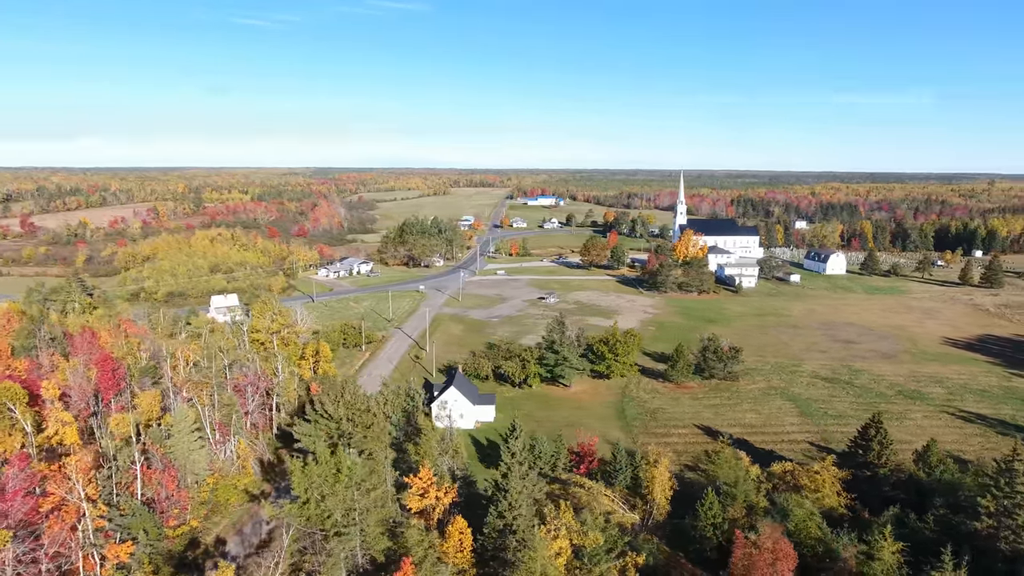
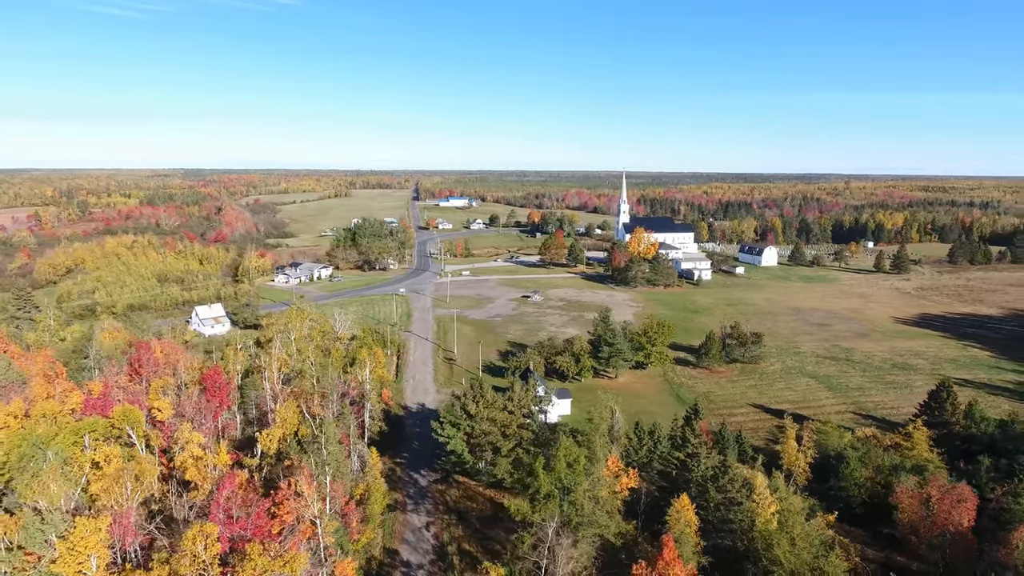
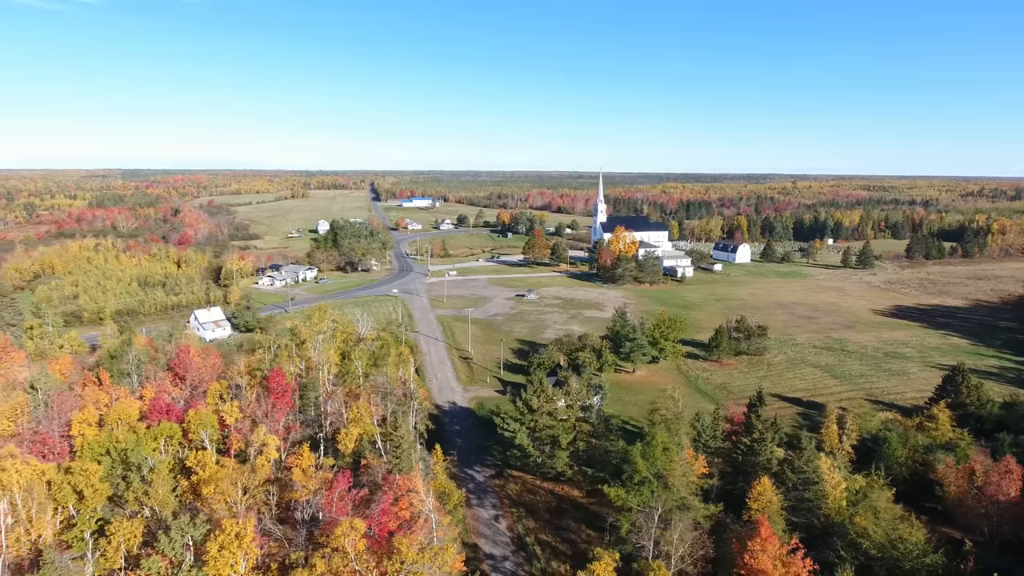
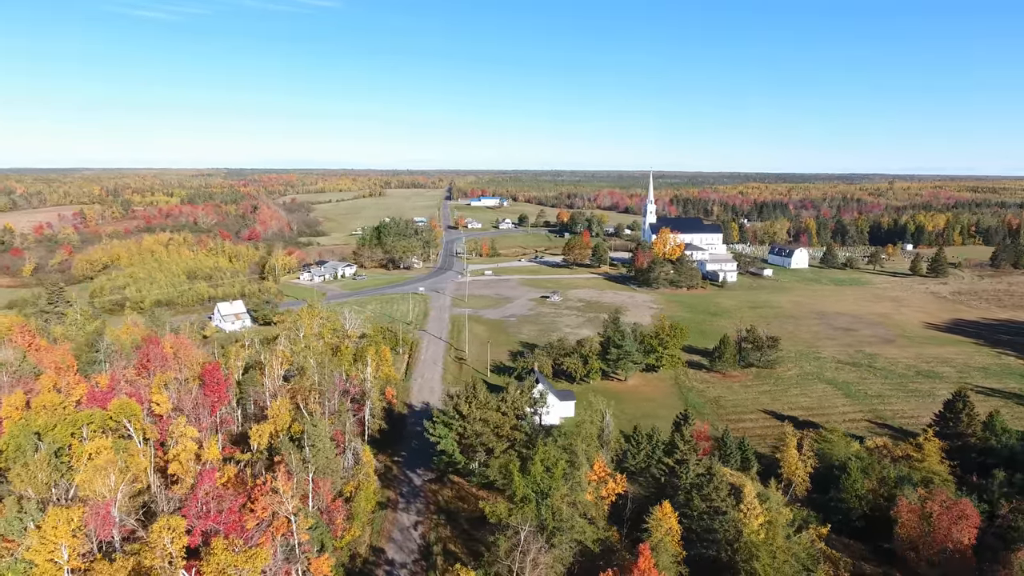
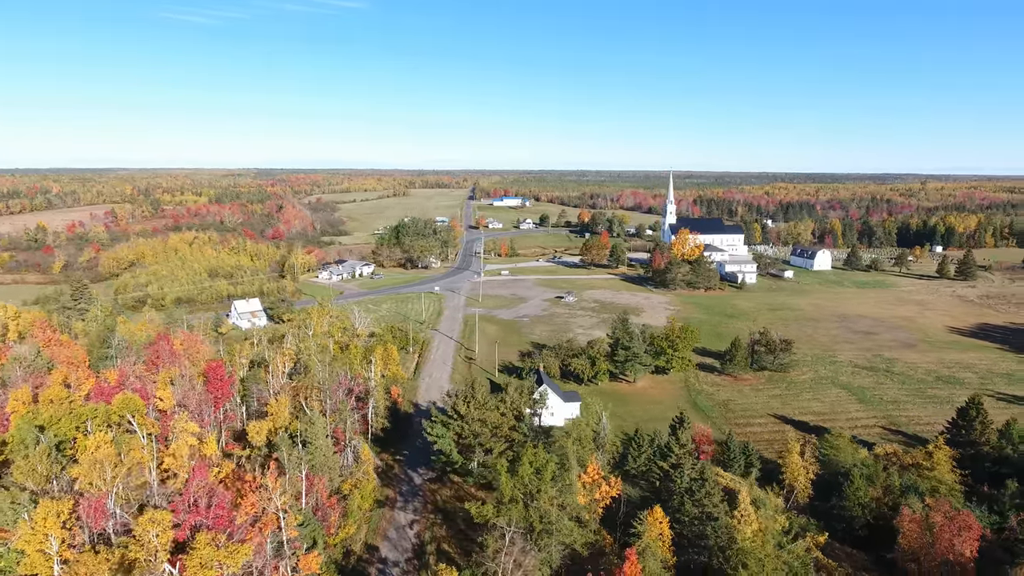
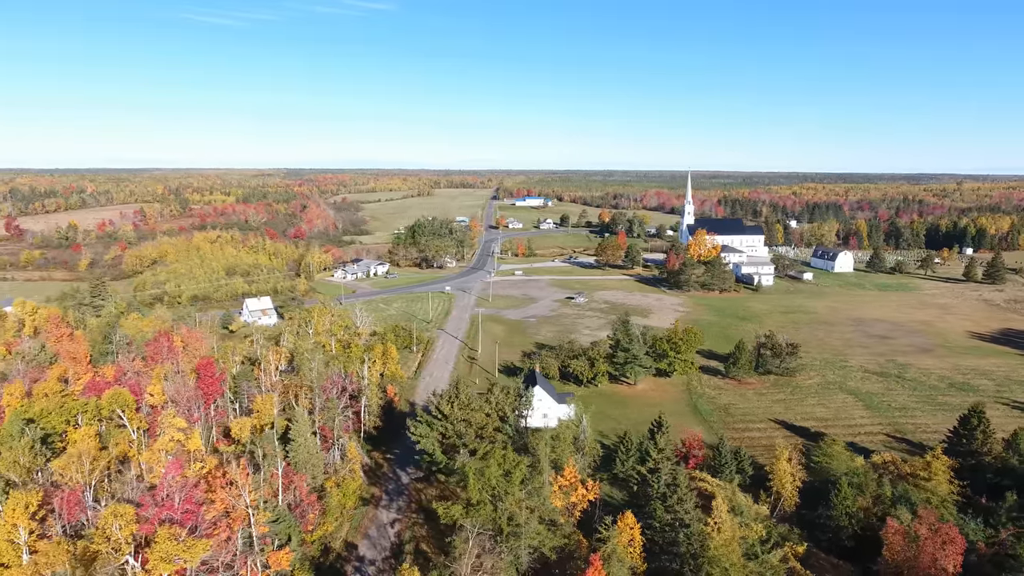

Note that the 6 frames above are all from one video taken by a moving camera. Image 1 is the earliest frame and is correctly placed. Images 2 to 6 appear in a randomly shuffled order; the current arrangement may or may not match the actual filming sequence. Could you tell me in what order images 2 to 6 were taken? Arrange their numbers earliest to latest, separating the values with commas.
6, 5, 4, 2, 3
